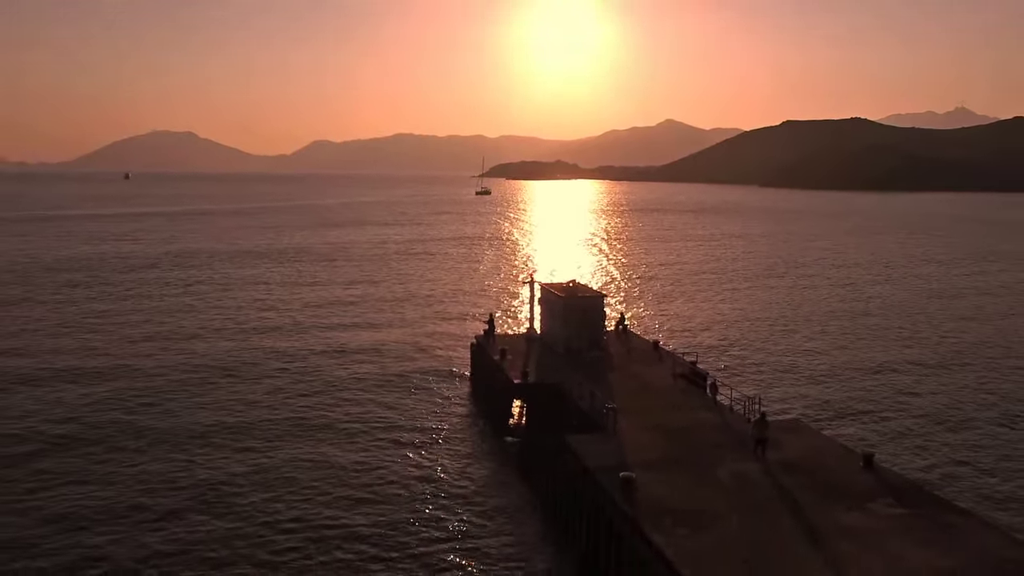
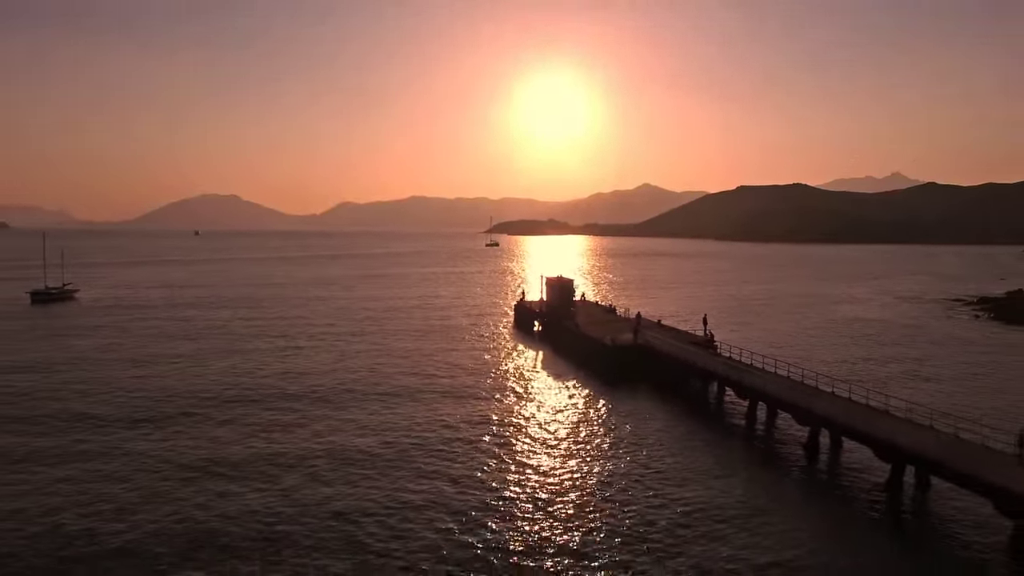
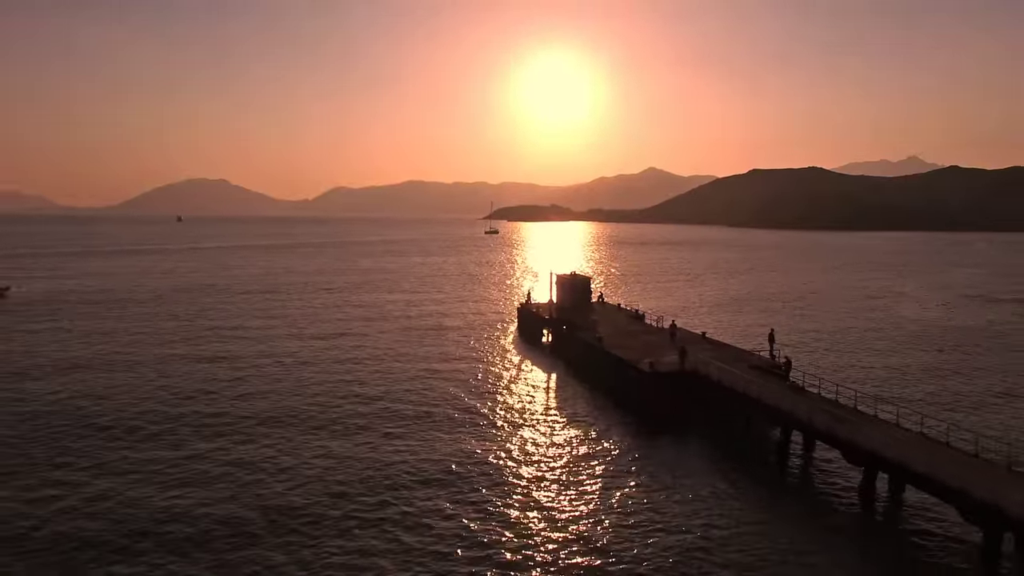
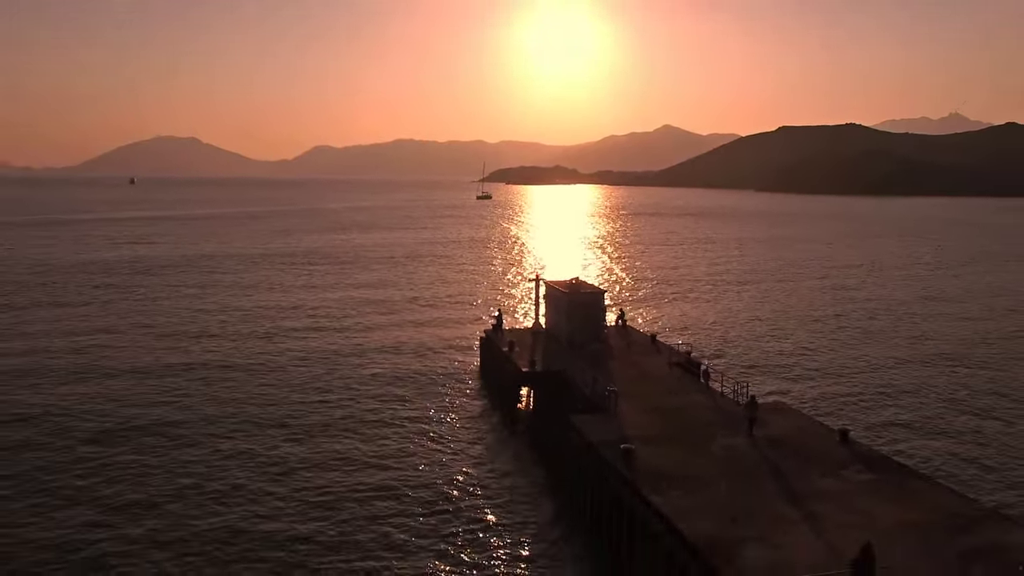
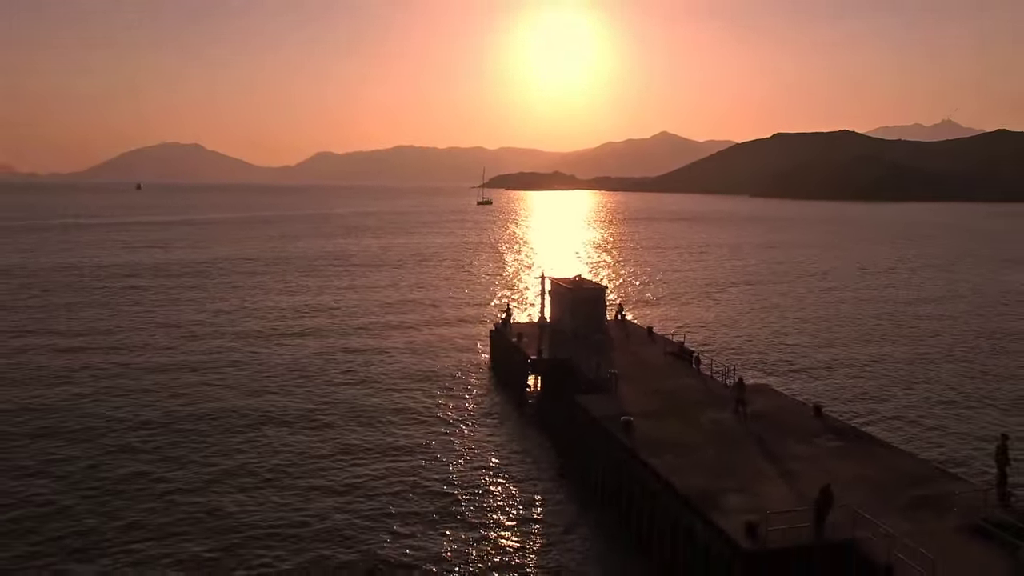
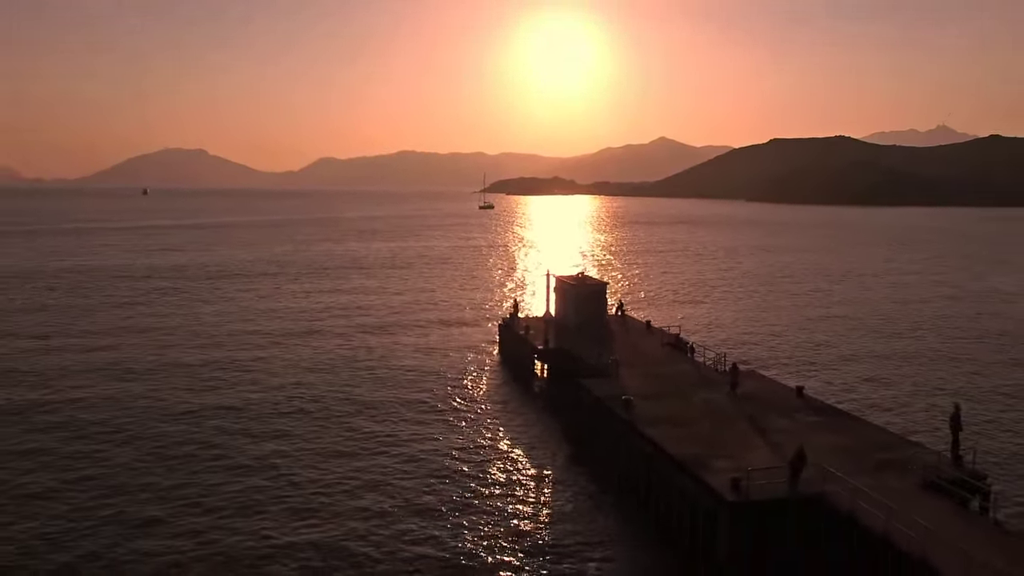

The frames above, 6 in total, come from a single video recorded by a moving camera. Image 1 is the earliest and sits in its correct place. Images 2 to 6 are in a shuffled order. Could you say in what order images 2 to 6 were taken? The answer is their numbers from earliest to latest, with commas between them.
4, 5, 6, 3, 2
